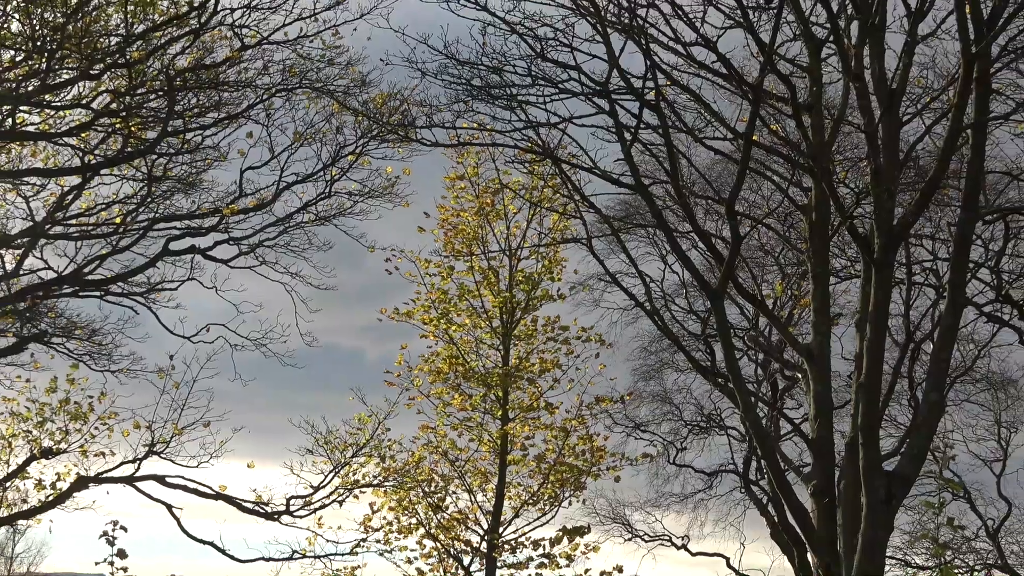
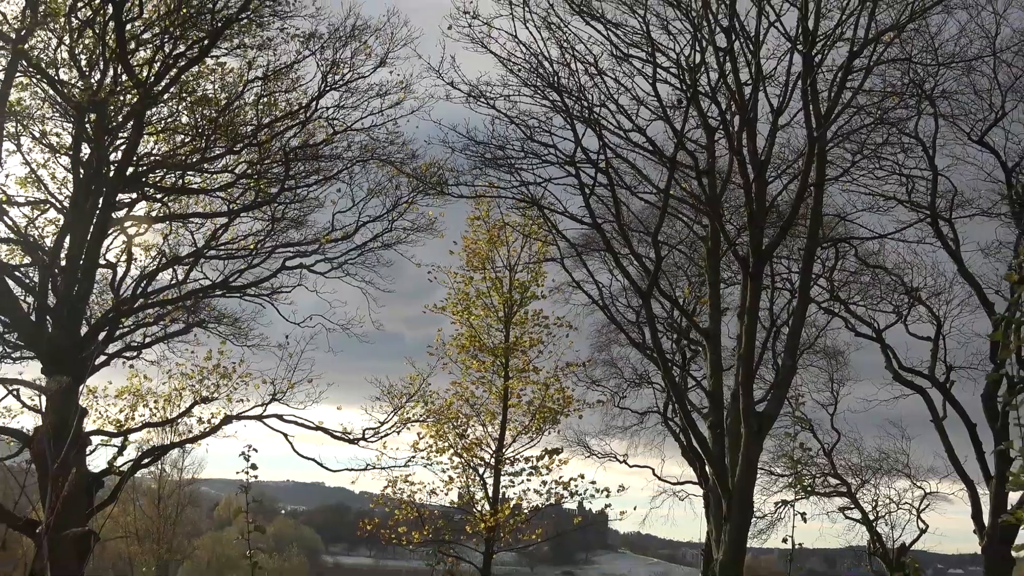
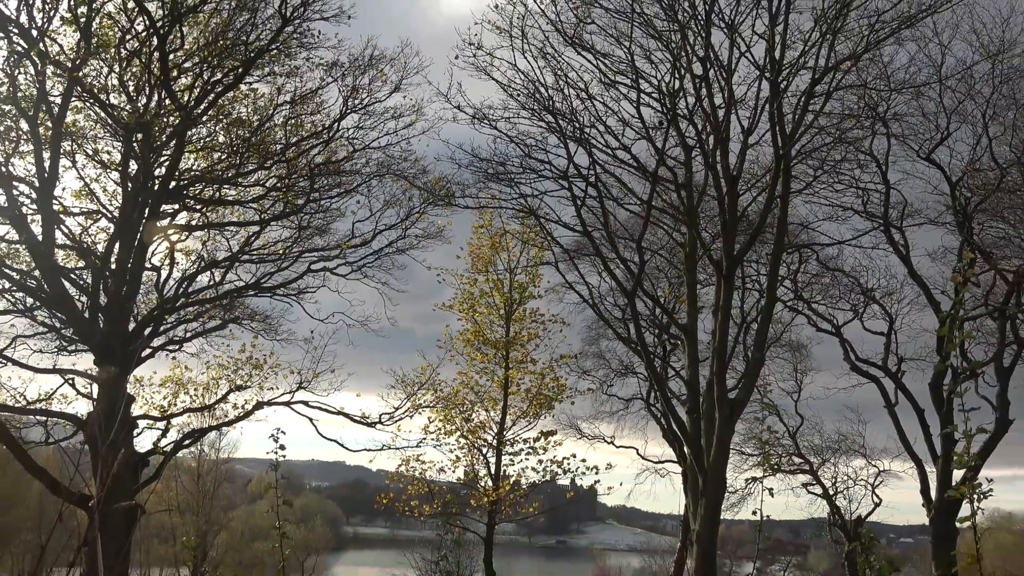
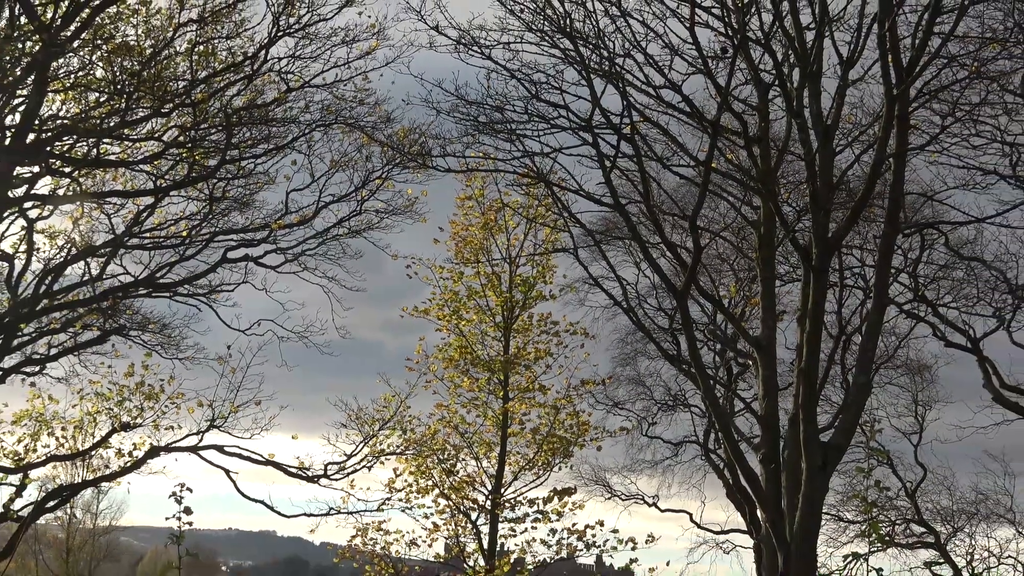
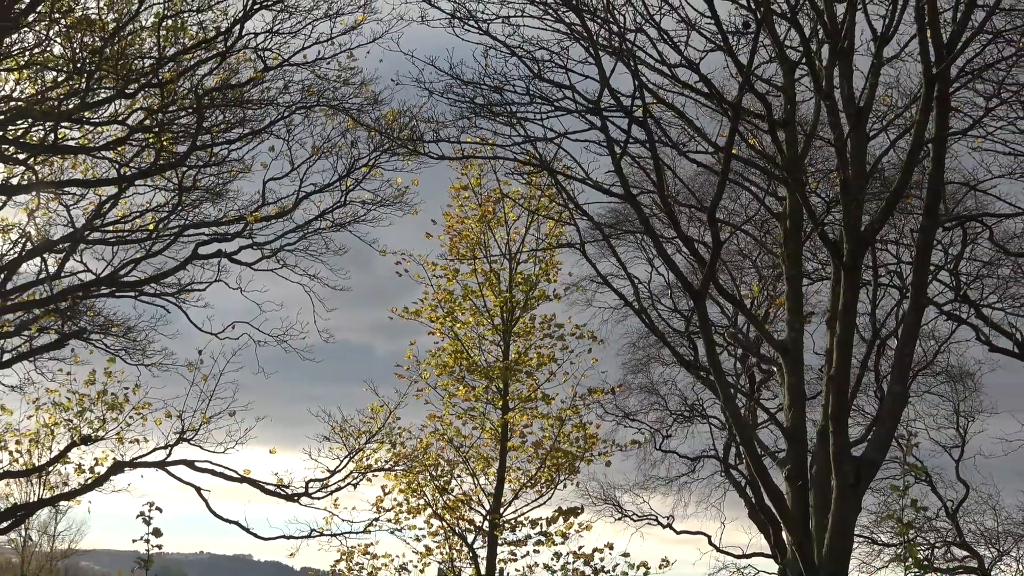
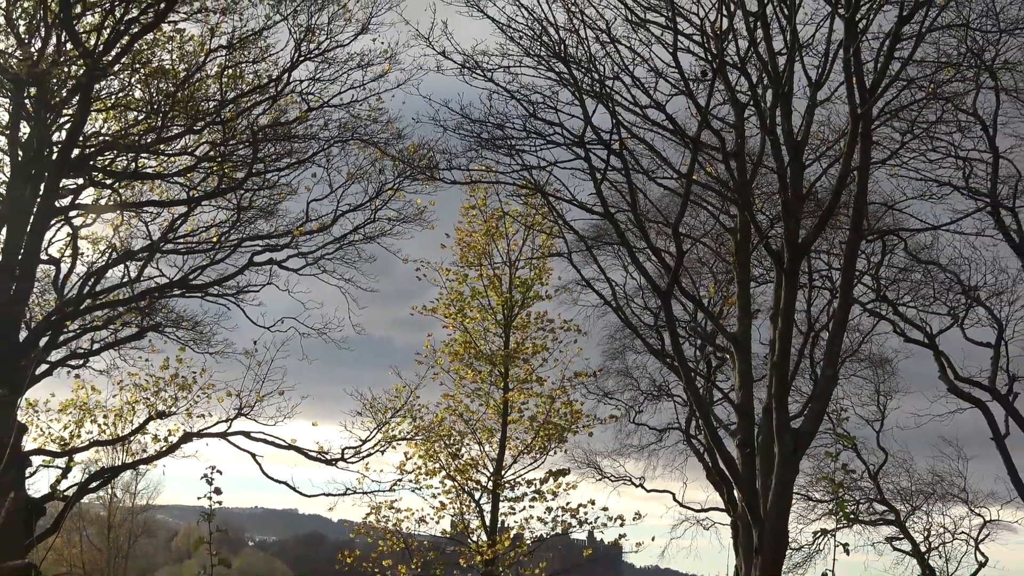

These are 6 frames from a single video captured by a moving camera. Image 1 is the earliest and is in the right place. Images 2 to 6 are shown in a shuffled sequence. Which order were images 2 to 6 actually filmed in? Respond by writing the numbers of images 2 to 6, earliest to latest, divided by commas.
5, 4, 6, 2, 3
